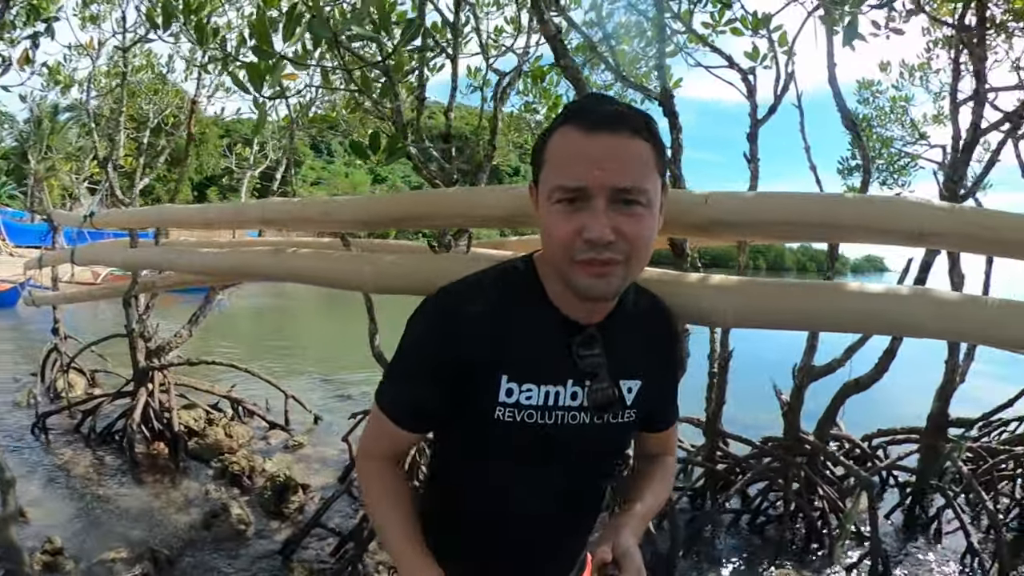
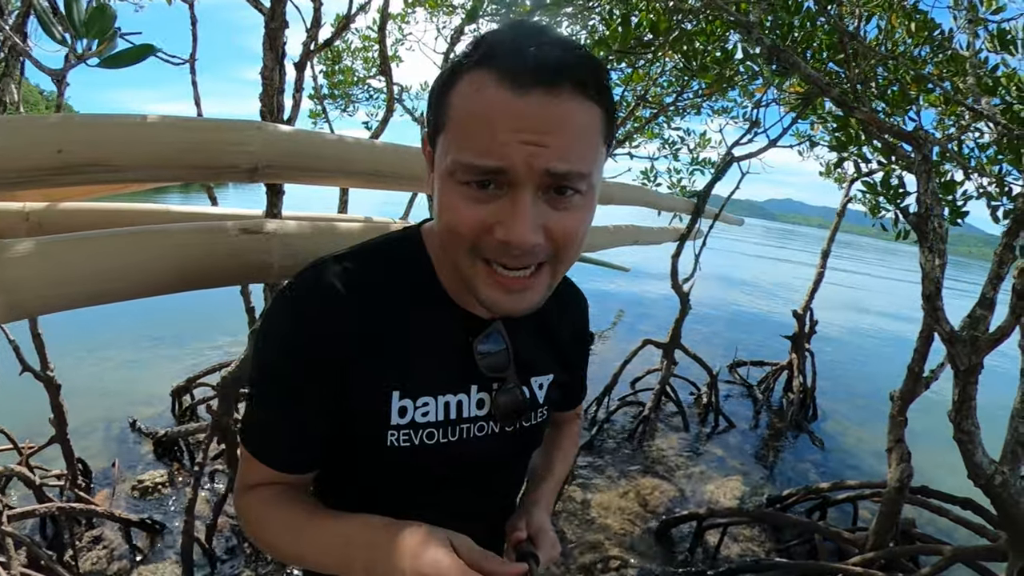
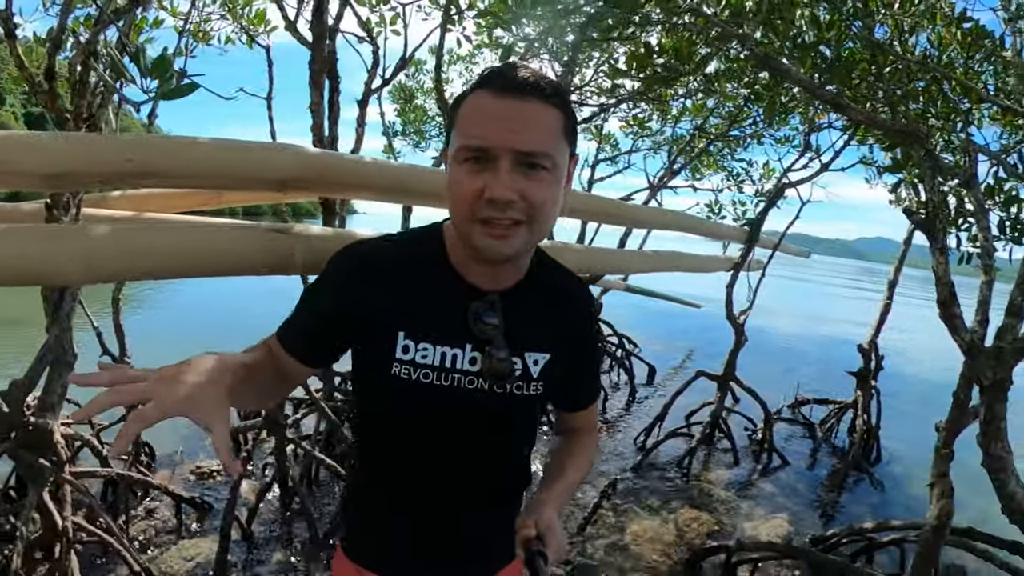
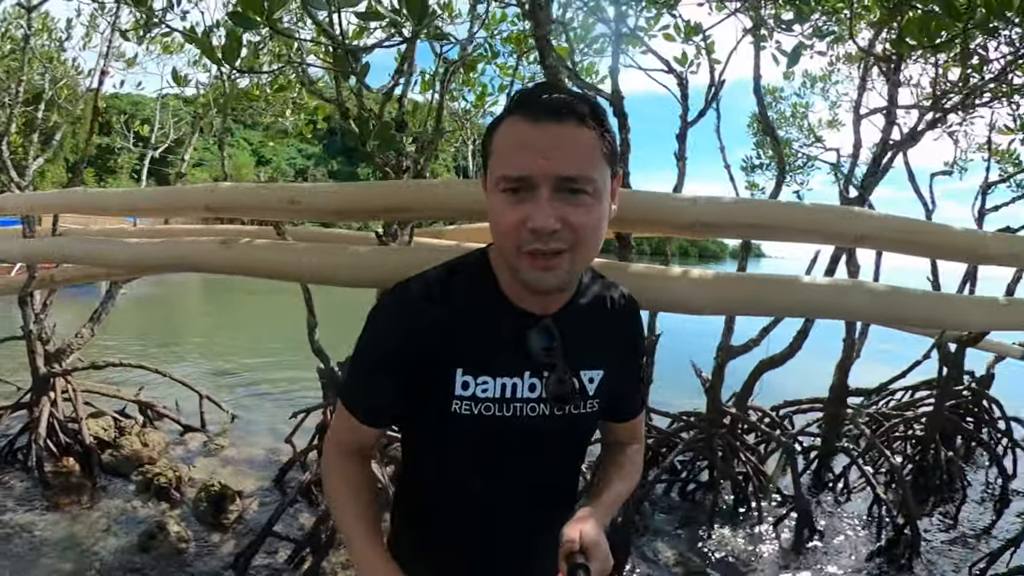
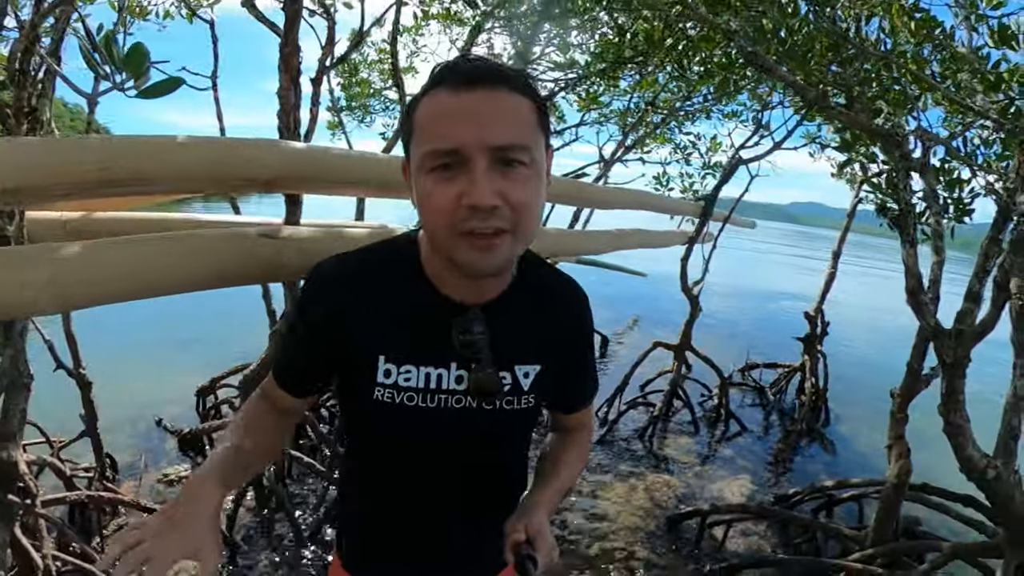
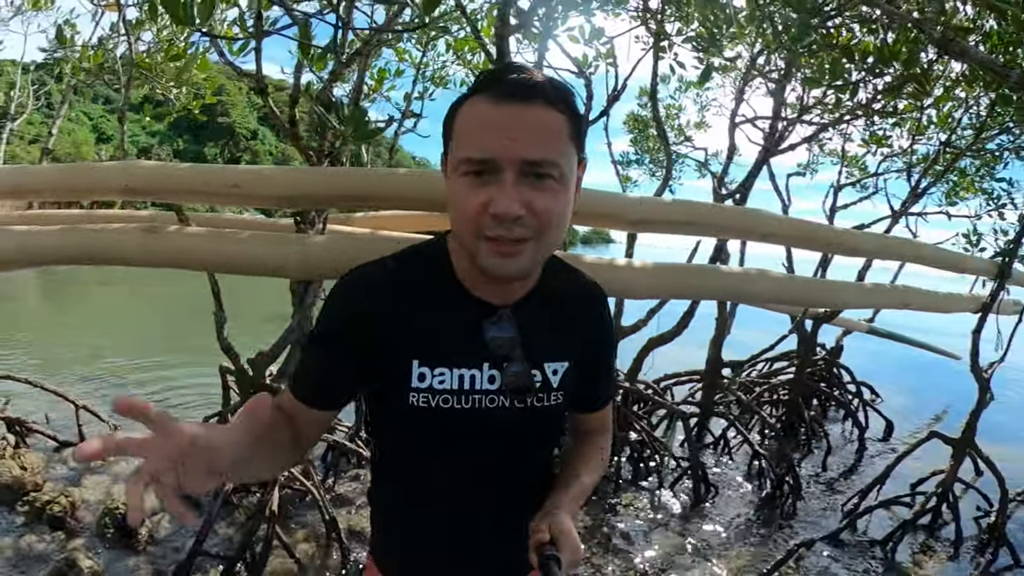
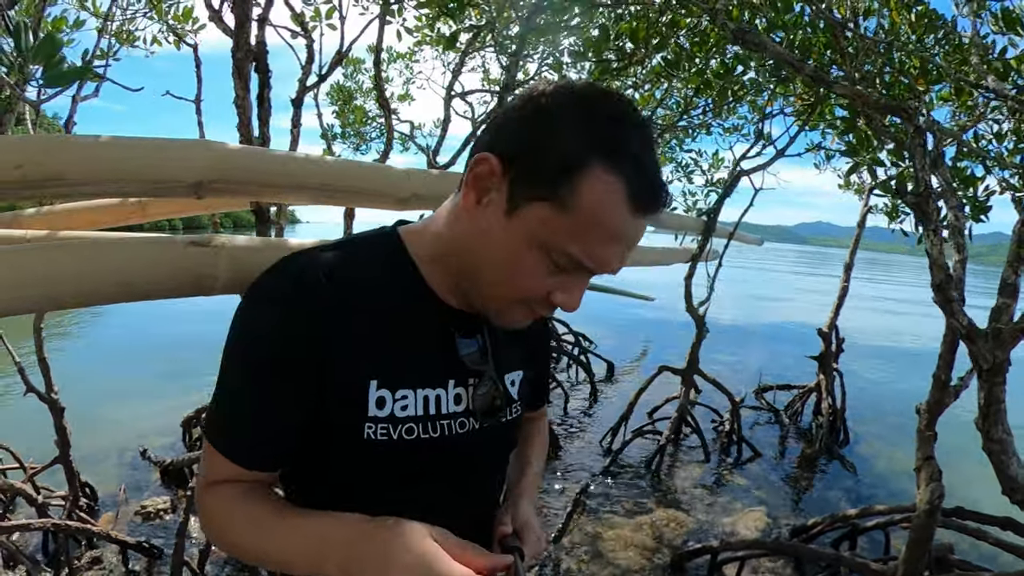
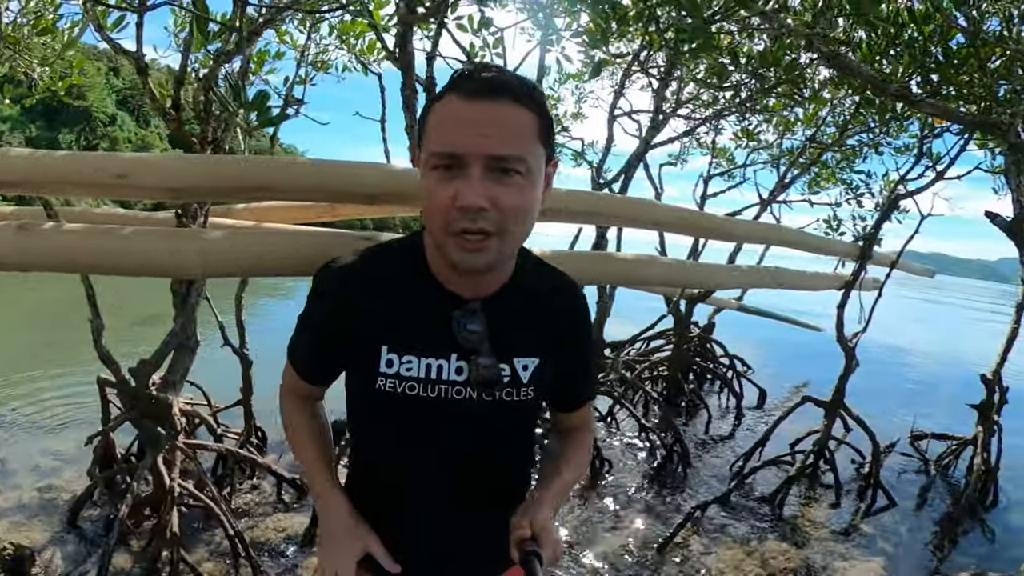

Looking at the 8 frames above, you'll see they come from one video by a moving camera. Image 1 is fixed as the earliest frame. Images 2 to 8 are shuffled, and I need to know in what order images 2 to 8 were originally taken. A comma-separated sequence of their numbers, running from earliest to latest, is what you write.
4, 6, 8, 3, 5, 2, 7
